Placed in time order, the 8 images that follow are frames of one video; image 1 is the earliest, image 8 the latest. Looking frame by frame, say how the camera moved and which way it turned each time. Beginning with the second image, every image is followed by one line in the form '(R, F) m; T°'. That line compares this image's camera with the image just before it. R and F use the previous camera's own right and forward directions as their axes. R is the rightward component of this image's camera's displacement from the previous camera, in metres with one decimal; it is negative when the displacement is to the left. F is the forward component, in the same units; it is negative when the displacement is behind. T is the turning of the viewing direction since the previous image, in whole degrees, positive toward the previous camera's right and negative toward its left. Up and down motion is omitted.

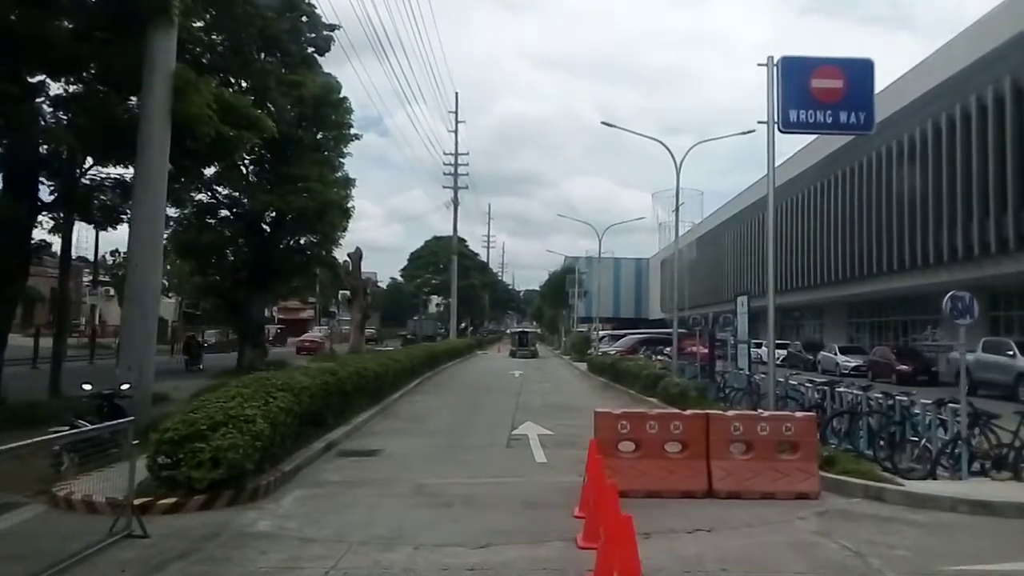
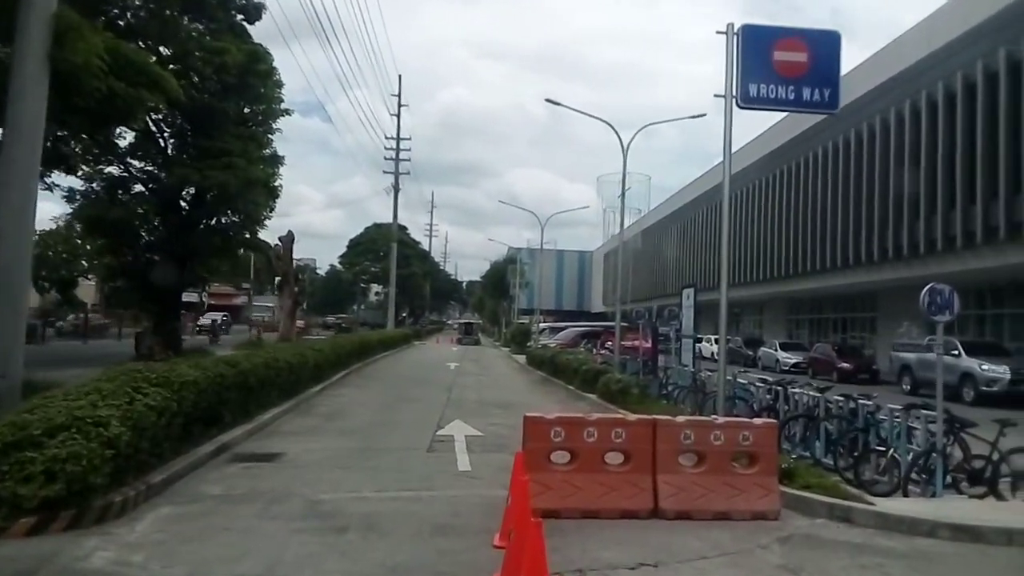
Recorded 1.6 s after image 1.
(+0.3, +1.6) m; +4°
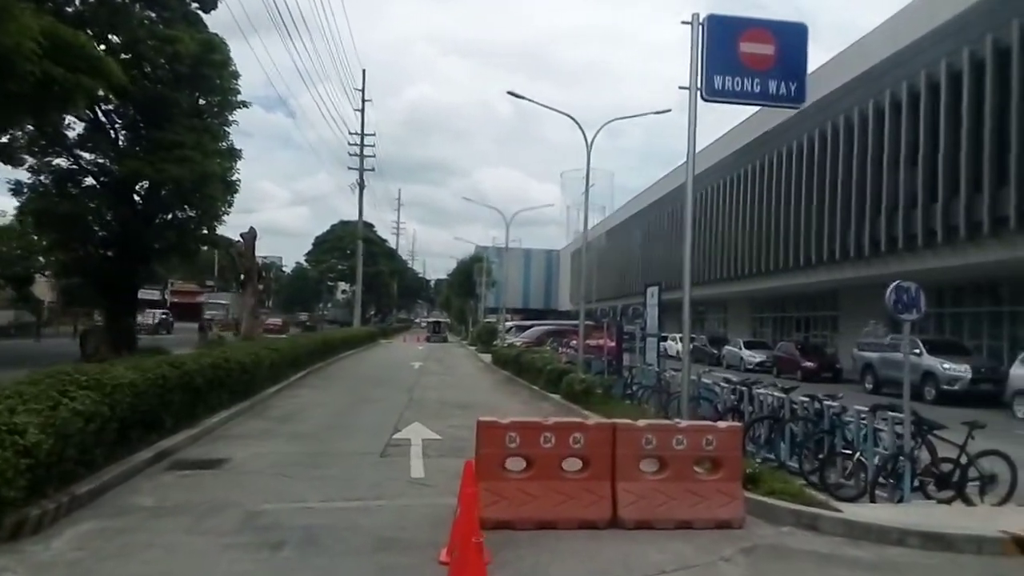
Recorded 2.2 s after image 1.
(+0.2, +0.5) m; +2°
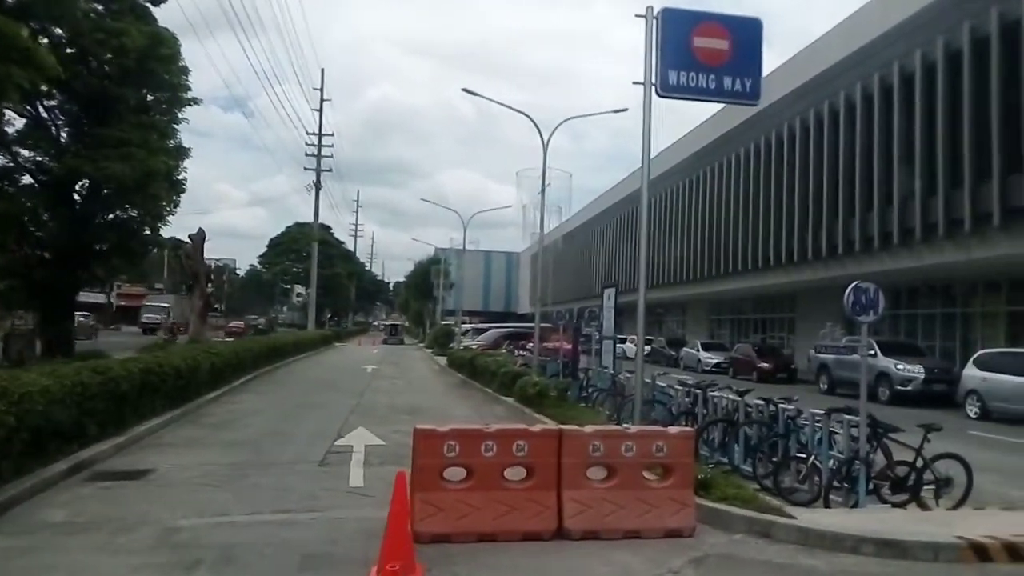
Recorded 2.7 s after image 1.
(+0.2, +0.5) m; +3°
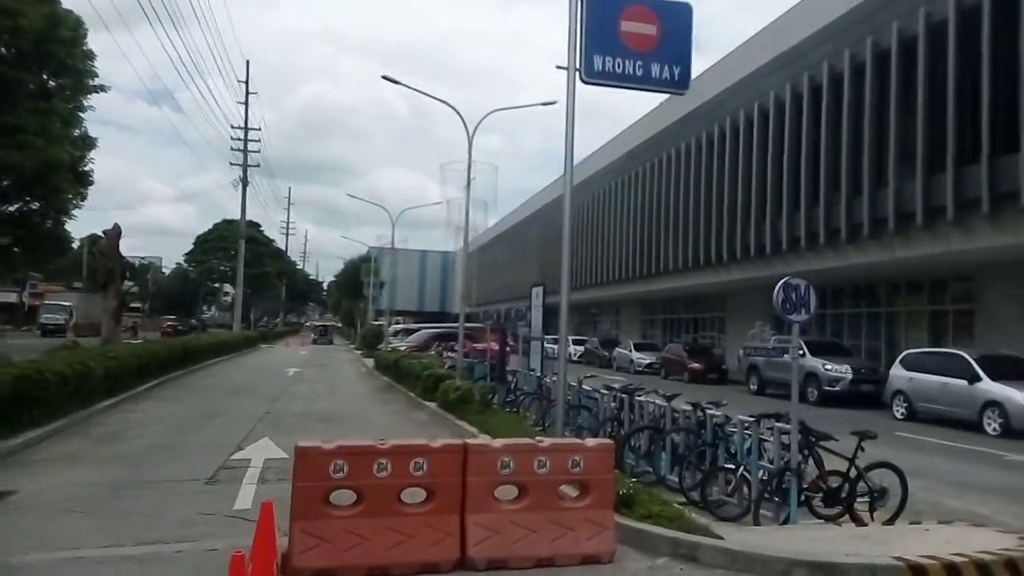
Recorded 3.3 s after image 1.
(+0.3, +0.9) m; +4°
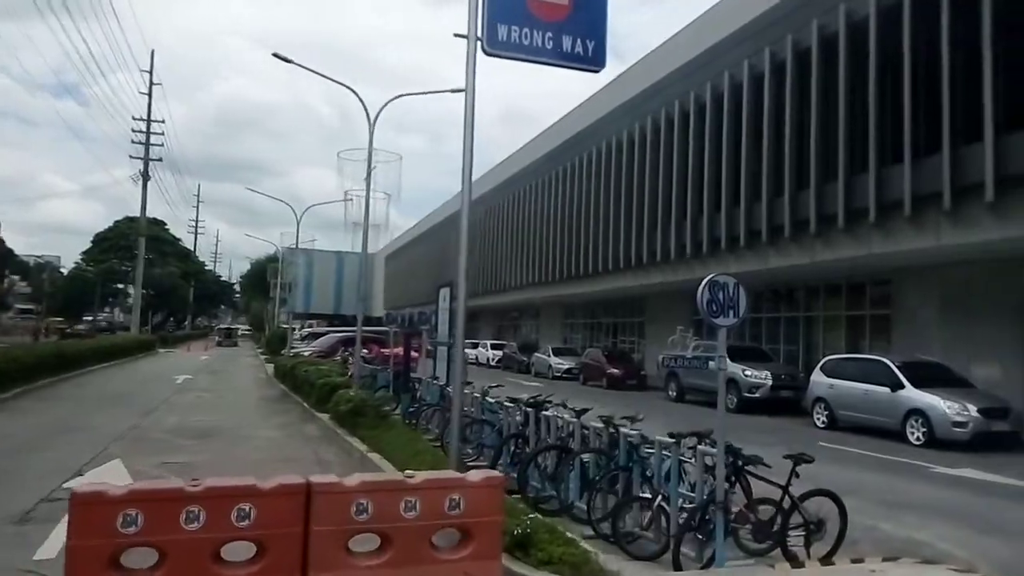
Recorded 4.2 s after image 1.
(+0.4, +1.5) m; +5°
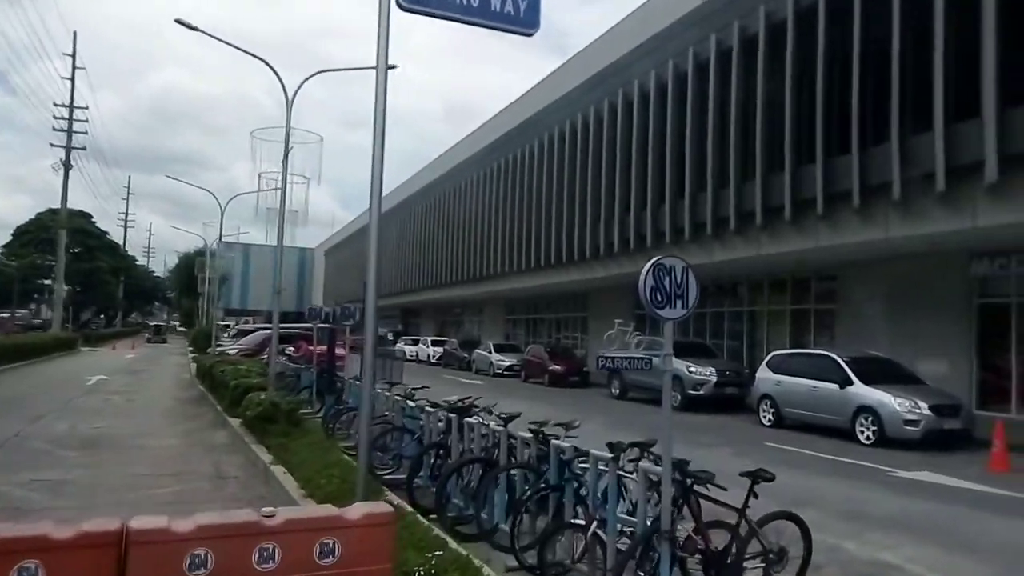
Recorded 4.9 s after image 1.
(+0.3, +1.3) m; +4°
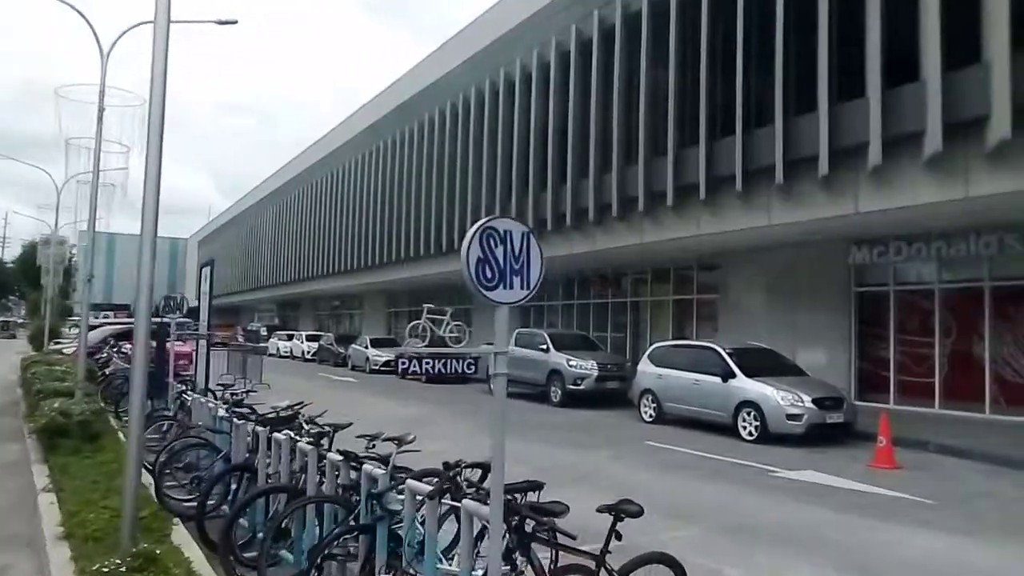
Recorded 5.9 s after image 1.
(+0.6, +1.6) m; +8°
